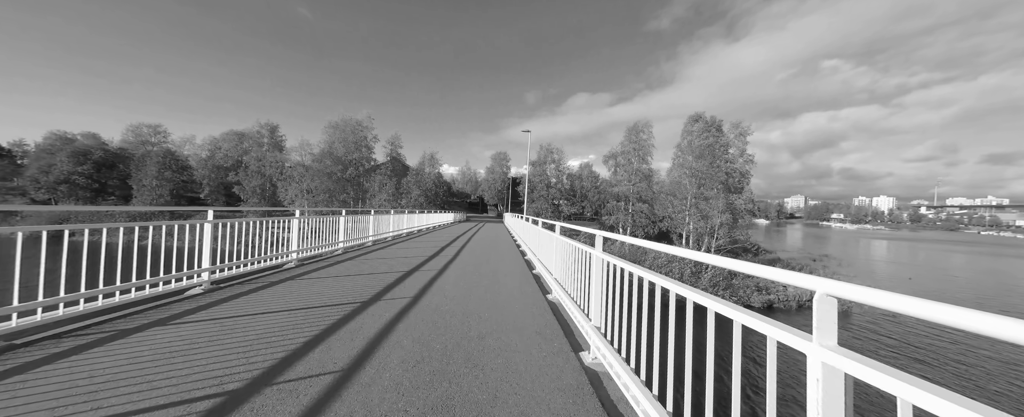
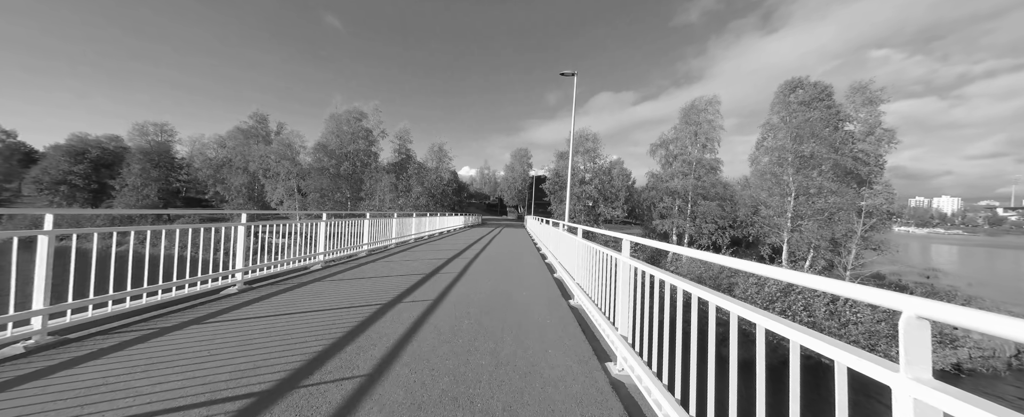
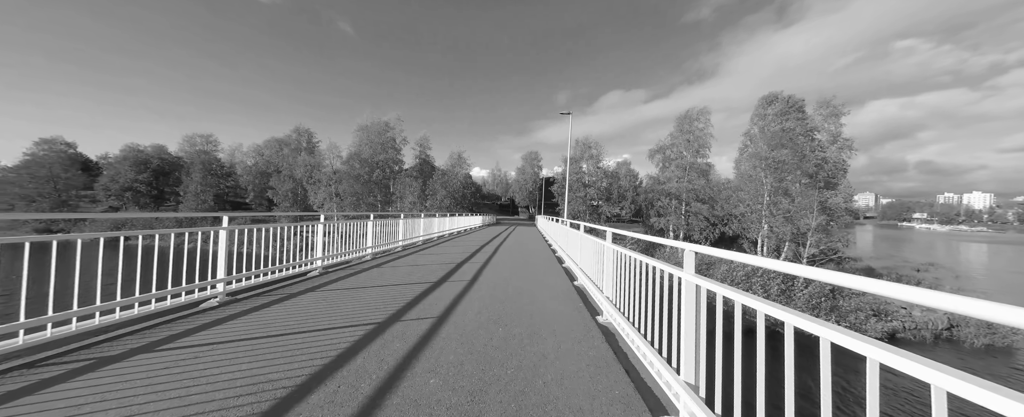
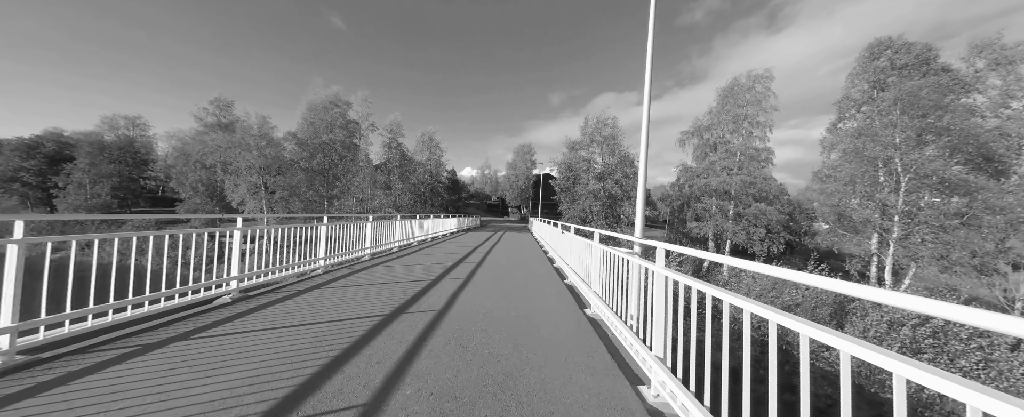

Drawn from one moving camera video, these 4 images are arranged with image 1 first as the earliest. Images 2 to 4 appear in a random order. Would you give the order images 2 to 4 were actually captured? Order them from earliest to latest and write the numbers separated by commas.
3, 2, 4
